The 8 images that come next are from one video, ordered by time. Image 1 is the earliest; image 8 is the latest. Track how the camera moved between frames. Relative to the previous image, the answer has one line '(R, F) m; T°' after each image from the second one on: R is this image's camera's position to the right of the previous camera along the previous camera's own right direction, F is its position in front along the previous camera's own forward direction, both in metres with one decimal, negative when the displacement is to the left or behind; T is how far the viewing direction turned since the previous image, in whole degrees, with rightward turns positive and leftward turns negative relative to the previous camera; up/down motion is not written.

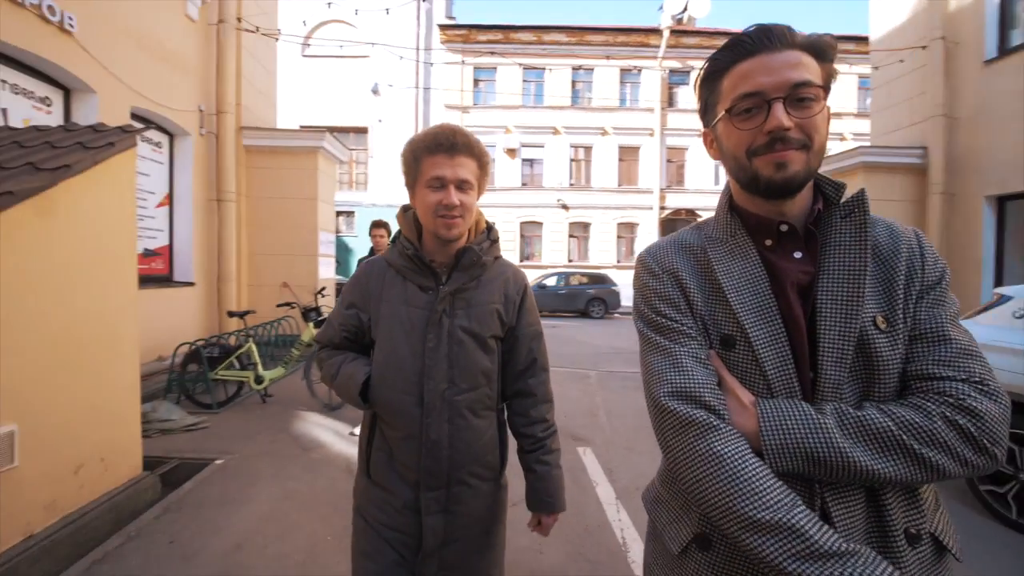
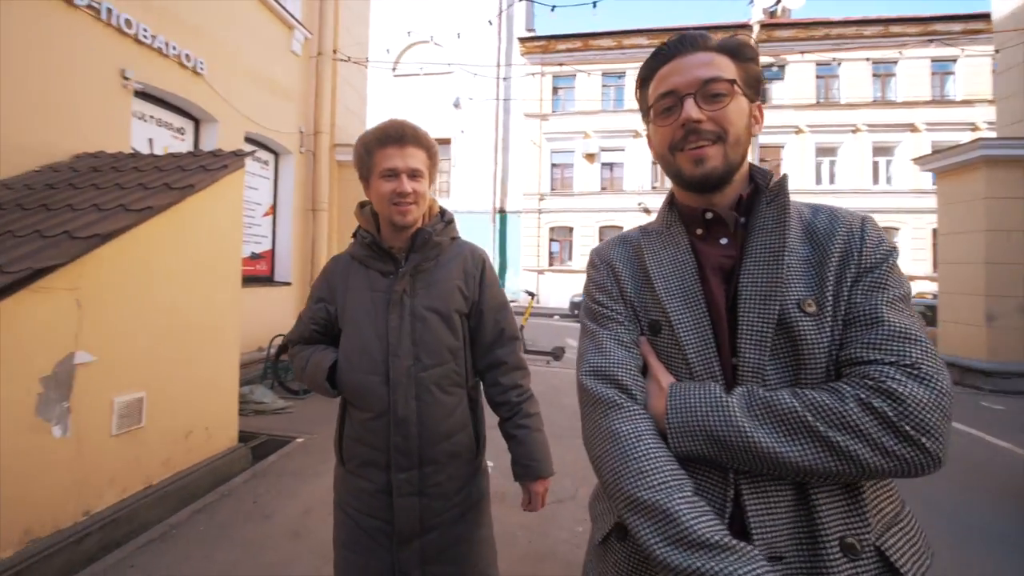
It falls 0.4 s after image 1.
(+0.4, -0.2) m; -10°
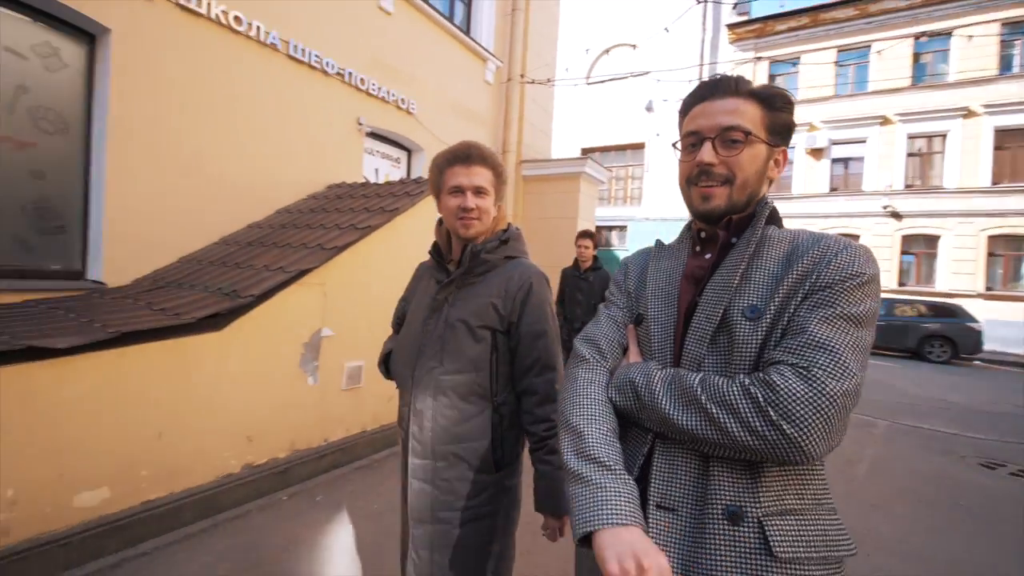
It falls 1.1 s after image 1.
(+0.5, -0.4) m; -23°
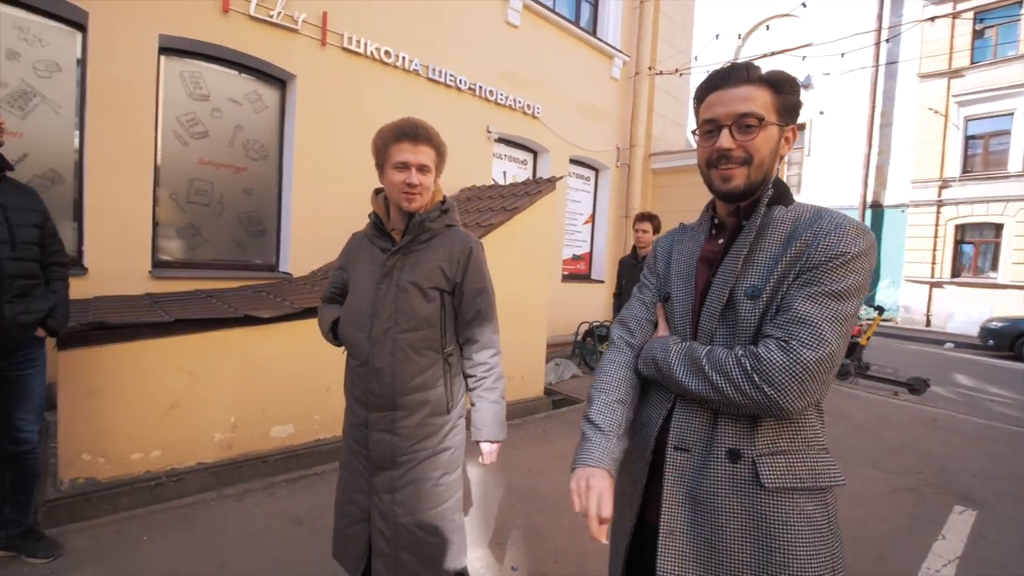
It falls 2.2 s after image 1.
(+0.3, -0.3) m; -16°
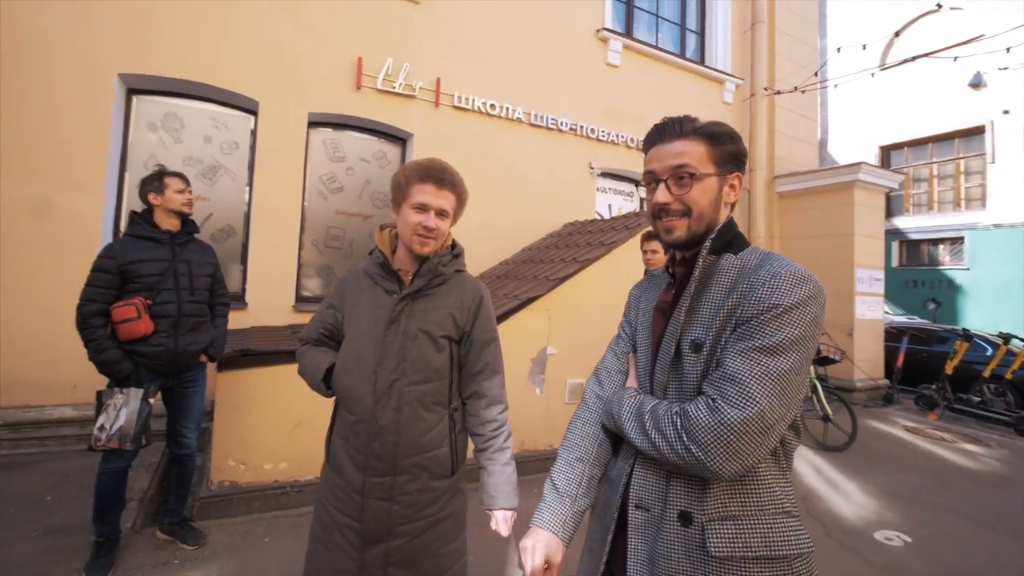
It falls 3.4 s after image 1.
(+0.3, -0.1) m; -14°
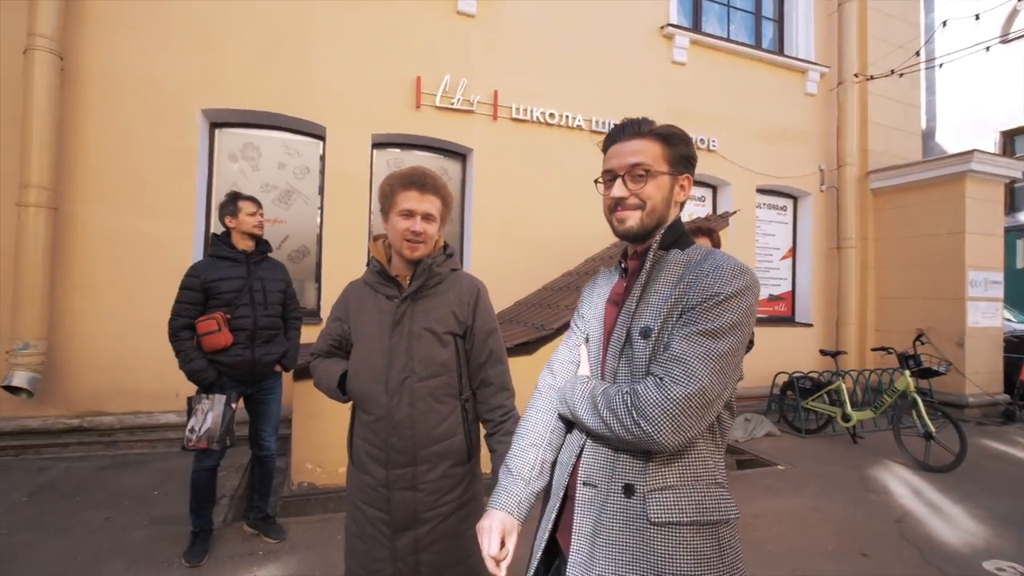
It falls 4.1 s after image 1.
(+0.1, 0.0) m; -8°
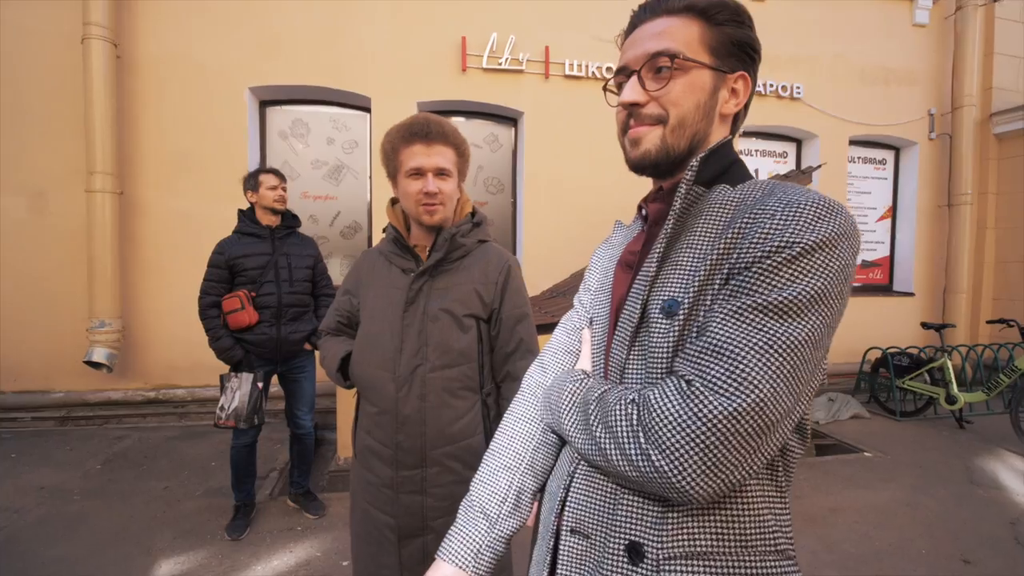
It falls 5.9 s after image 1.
(+0.2, +0.3) m; -8°
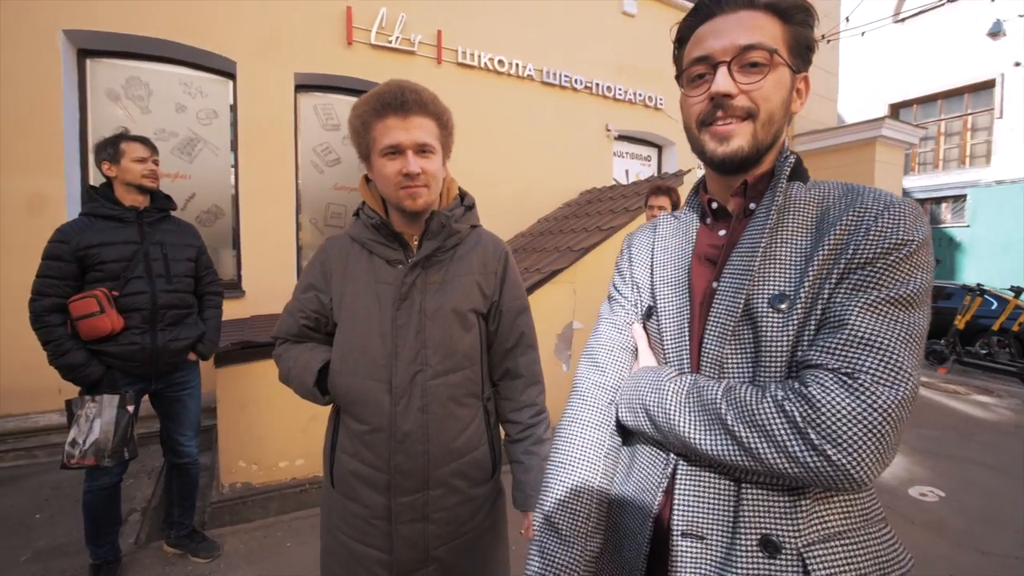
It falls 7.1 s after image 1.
(-0.4, +0.2) m; +16°
